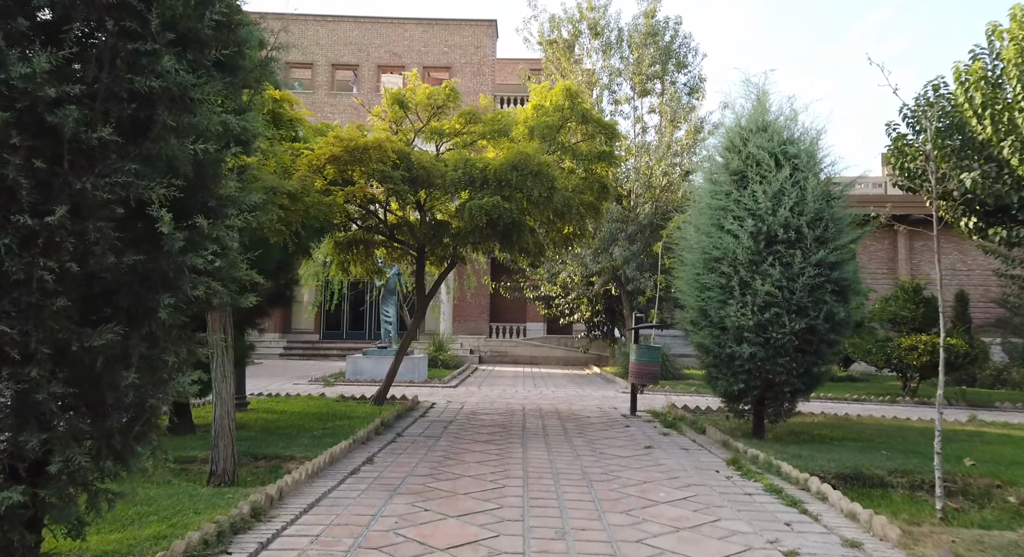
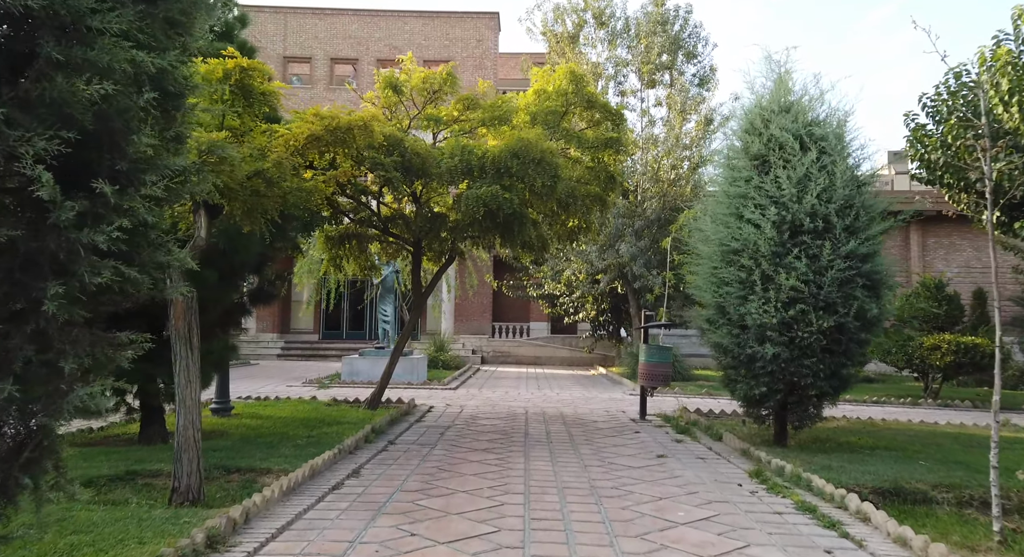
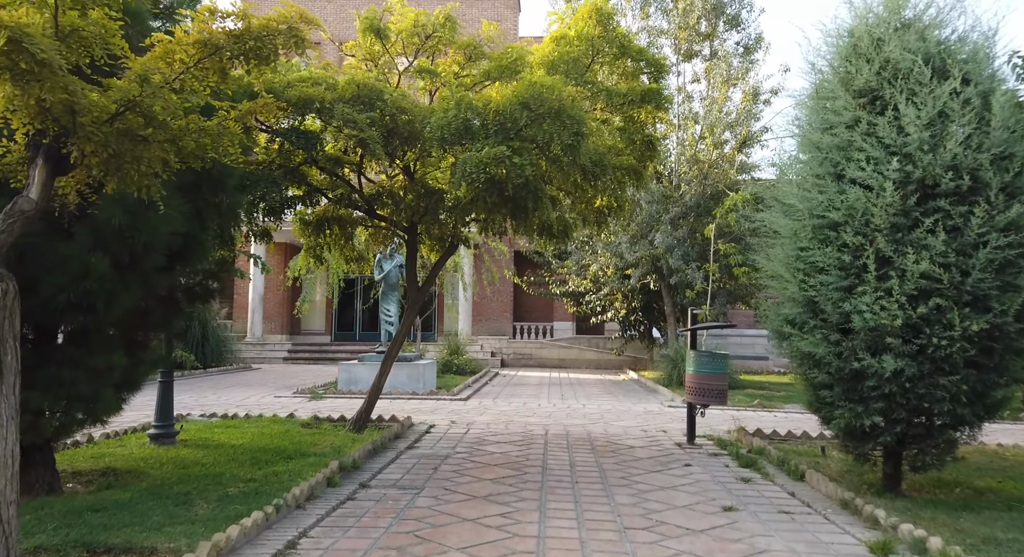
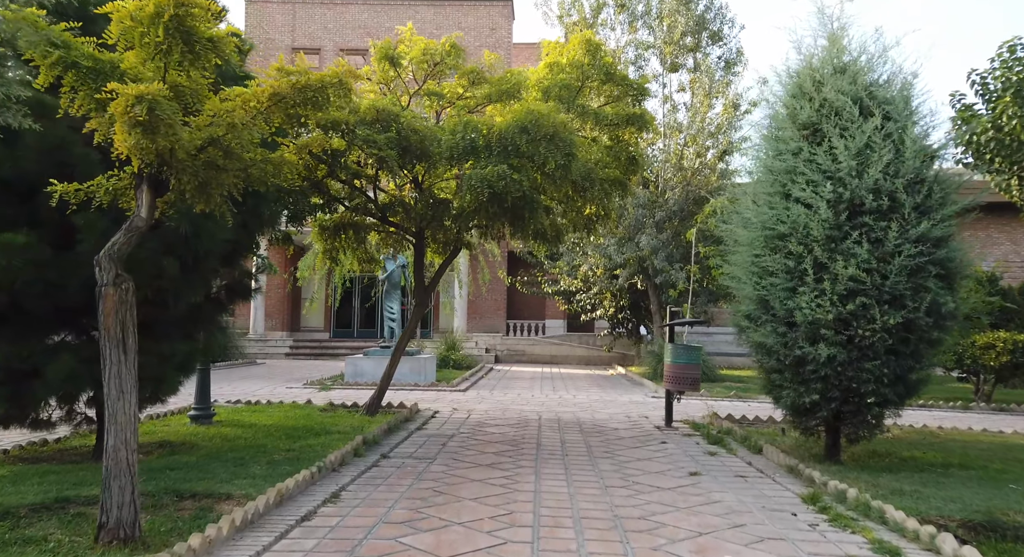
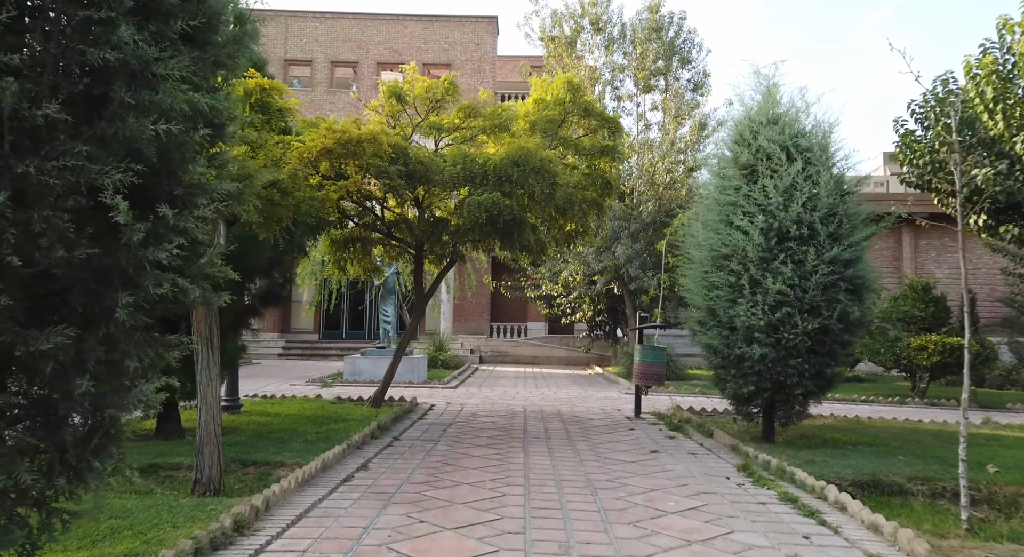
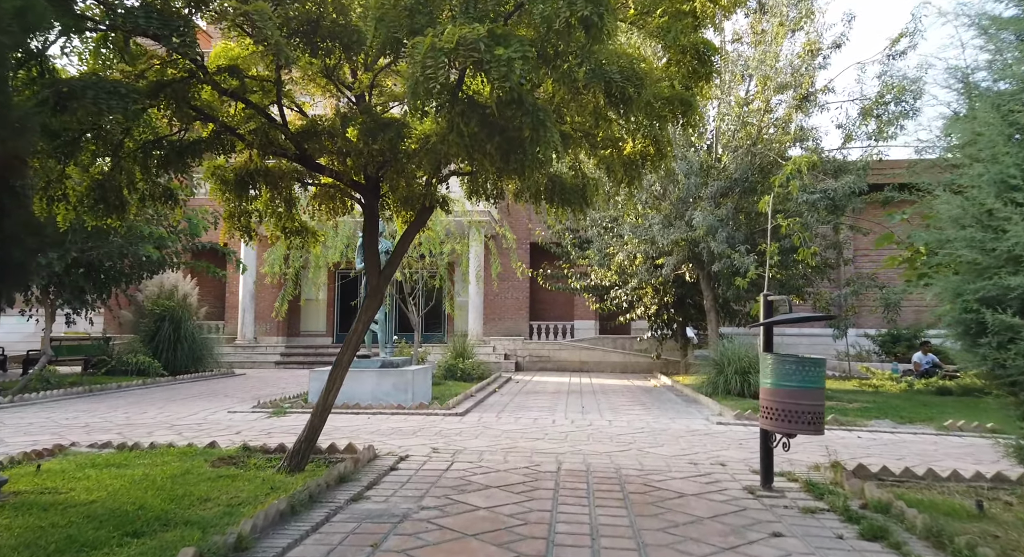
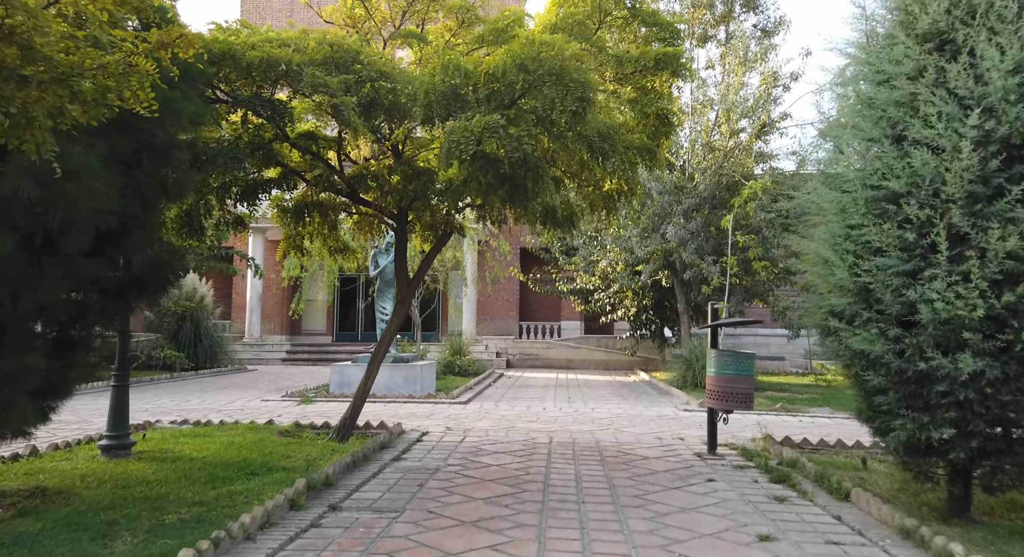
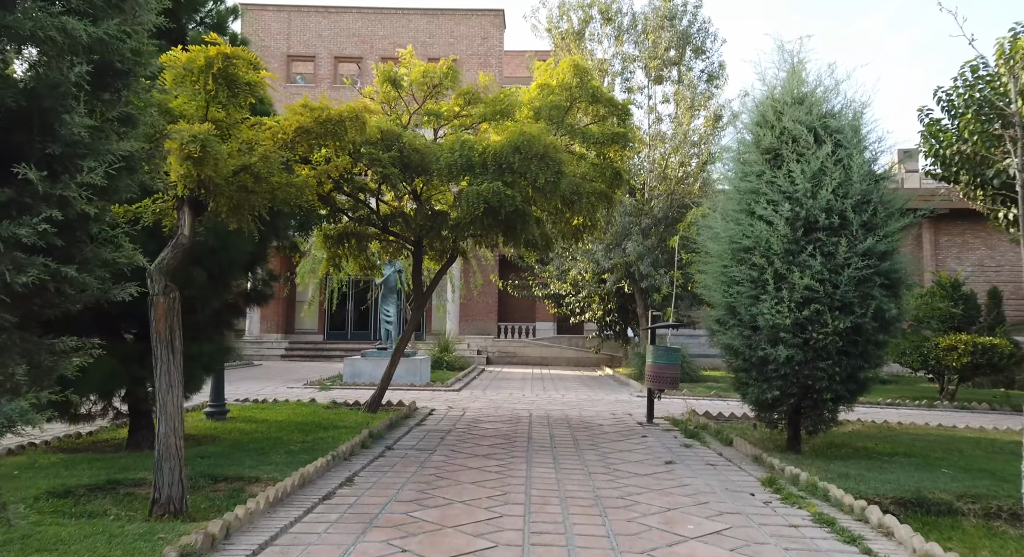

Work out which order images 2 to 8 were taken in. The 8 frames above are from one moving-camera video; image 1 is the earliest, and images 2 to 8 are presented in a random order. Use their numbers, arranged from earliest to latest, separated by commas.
5, 2, 8, 4, 3, 7, 6
